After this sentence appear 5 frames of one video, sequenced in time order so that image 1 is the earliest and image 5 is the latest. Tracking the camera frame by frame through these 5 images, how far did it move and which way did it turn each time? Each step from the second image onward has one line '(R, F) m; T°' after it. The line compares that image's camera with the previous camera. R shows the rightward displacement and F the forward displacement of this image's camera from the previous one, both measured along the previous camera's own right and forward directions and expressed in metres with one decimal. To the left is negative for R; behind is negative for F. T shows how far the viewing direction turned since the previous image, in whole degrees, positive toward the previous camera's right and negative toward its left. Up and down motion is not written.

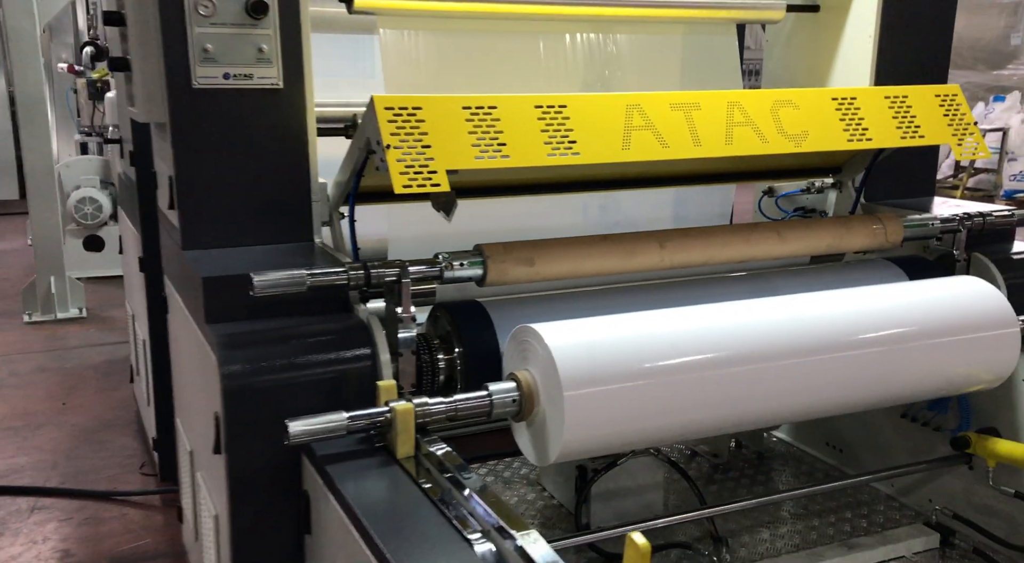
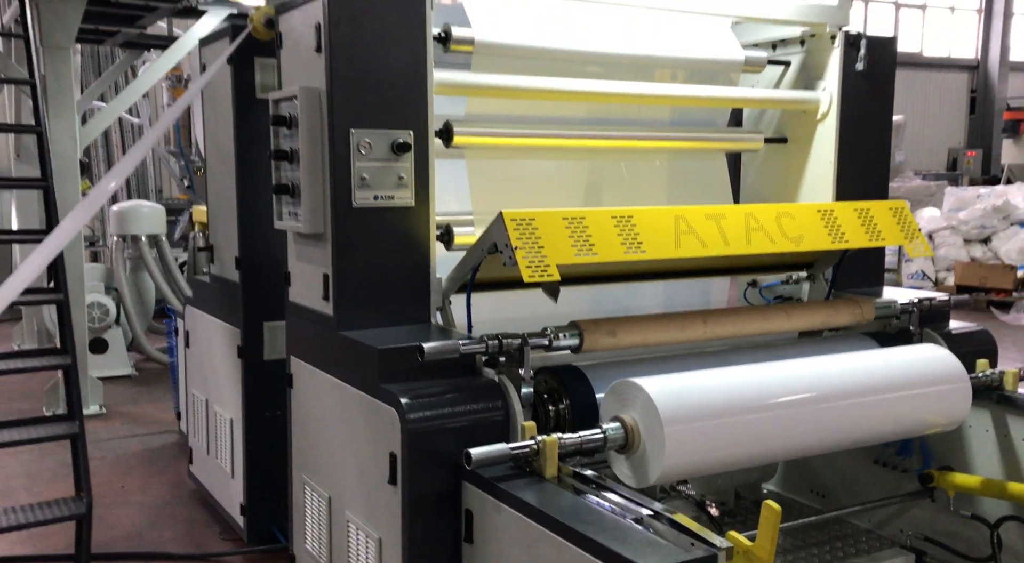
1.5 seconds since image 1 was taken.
(-0.5, -0.6) m; +6°
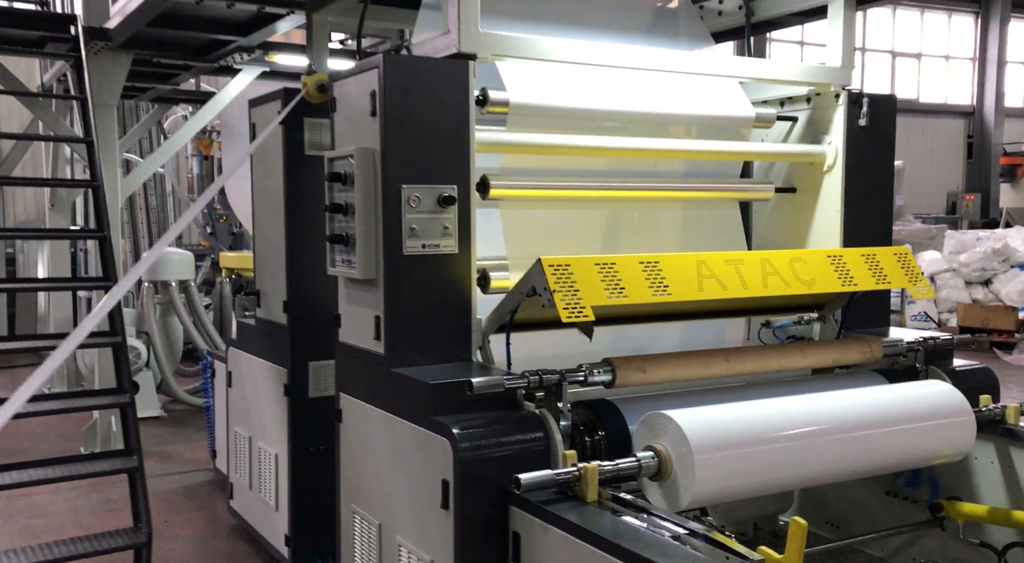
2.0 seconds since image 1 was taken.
(-0.1, -0.2) m; 0°
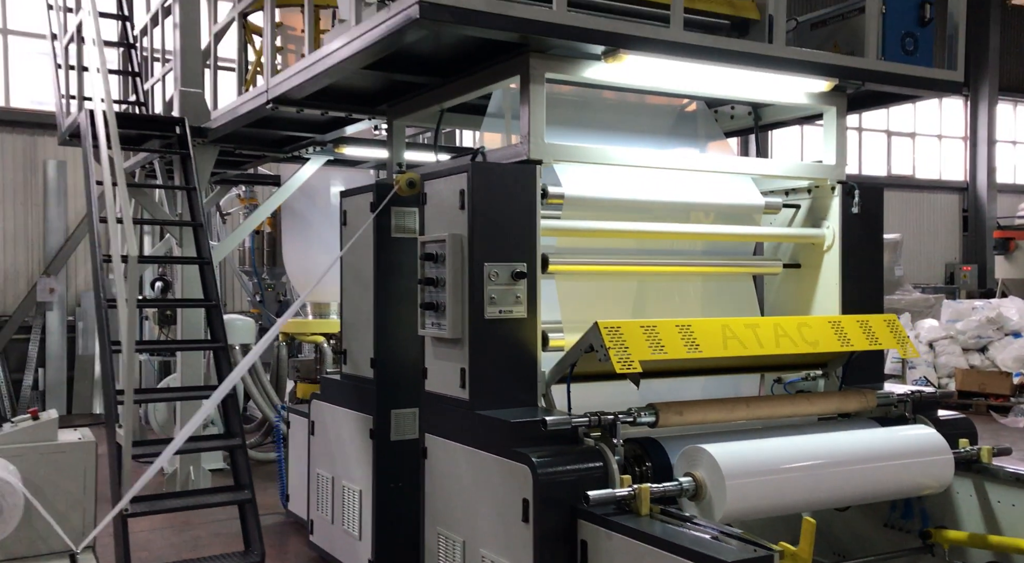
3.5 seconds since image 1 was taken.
(-0.2, -0.7) m; 0°
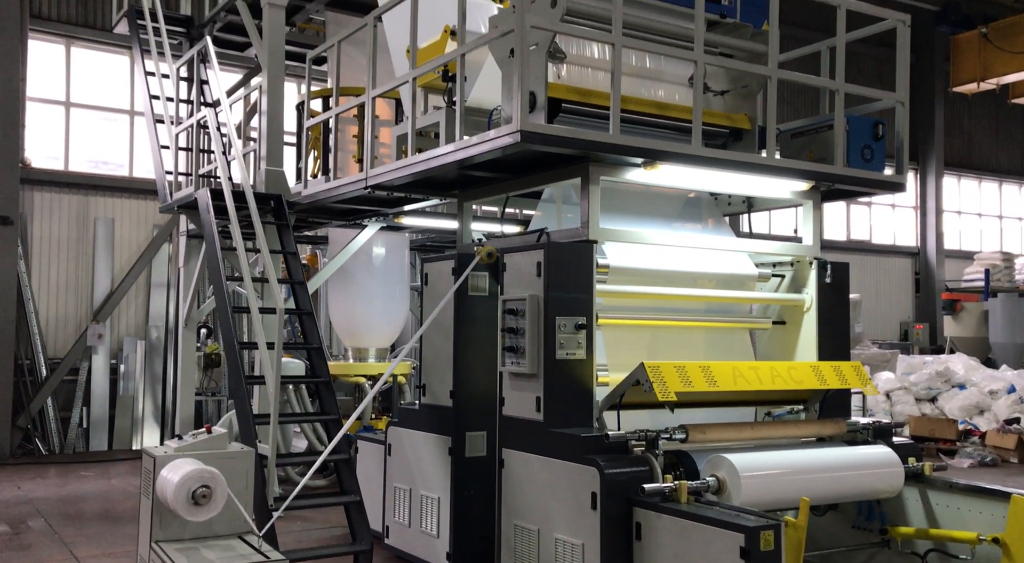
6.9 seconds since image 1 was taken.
(-0.5, -1.1) m; +2°
